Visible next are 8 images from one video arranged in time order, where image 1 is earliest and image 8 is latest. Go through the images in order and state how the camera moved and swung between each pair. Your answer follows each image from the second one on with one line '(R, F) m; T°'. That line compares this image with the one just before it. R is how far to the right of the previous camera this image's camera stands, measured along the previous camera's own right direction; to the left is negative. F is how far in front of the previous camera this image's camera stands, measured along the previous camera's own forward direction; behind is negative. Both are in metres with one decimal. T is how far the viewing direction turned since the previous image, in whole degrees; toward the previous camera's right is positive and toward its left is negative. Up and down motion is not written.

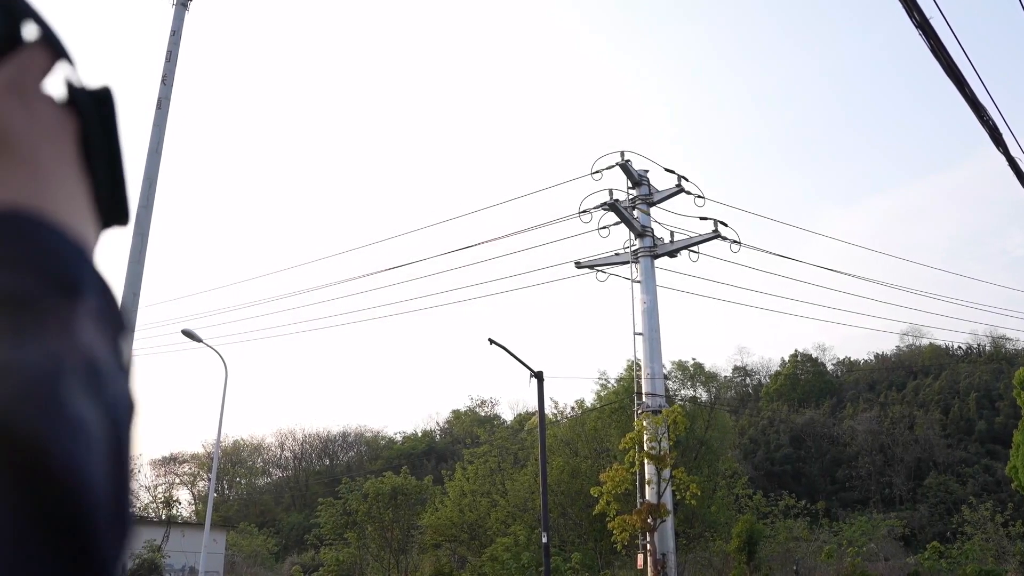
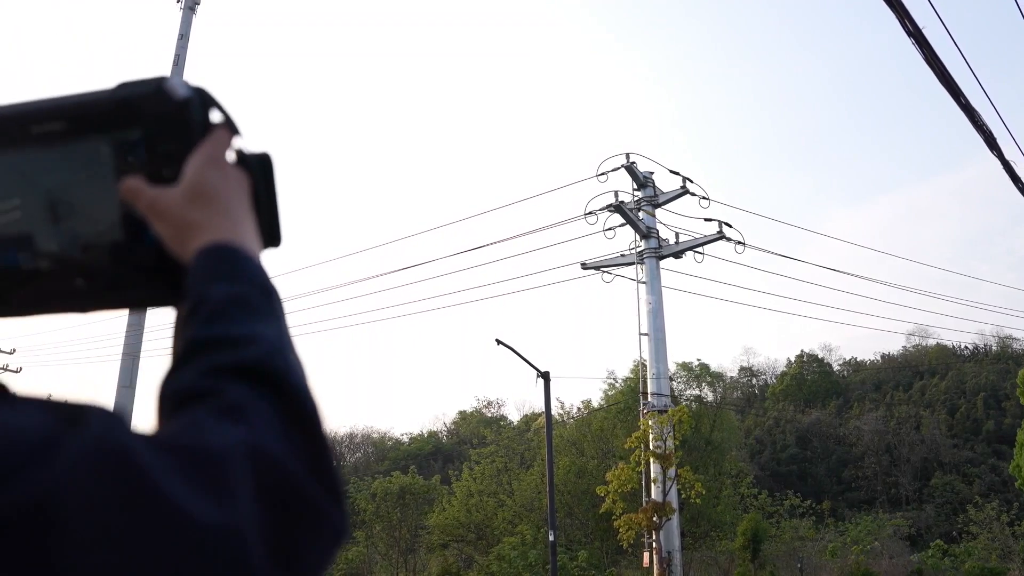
(0.0, -0.3) m; 0°
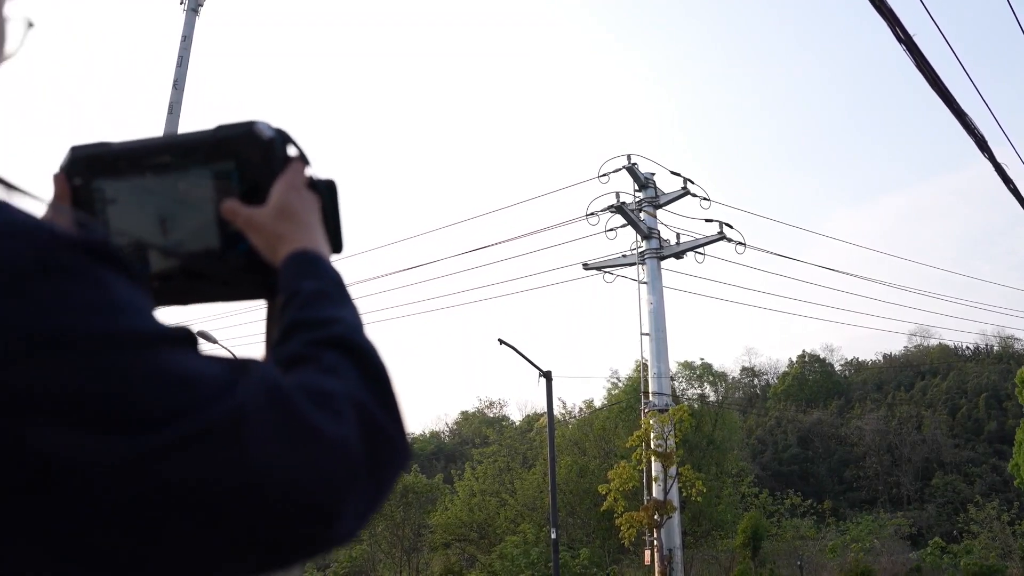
(0.0, -0.3) m; 0°
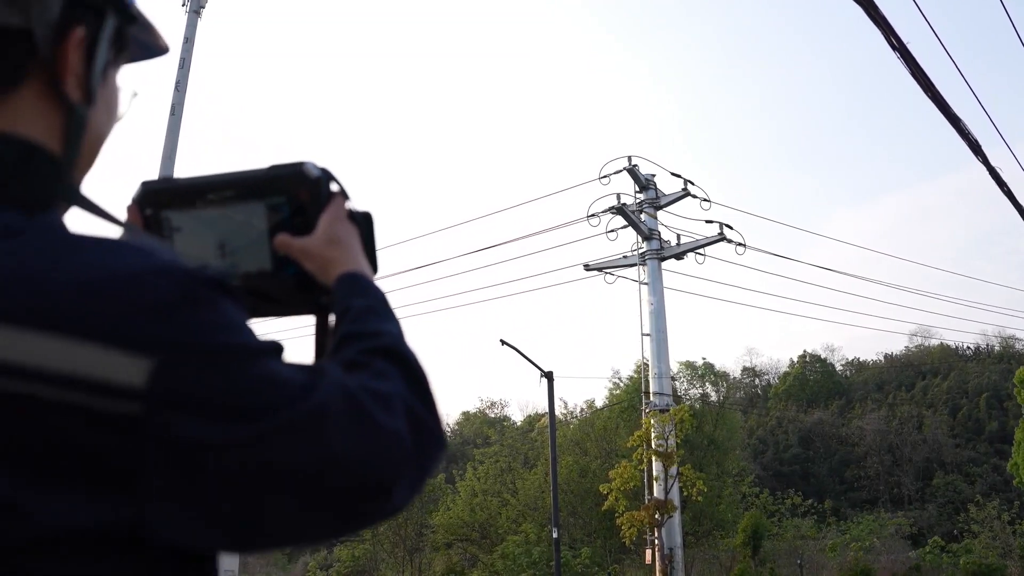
(0.0, -0.2) m; 0°
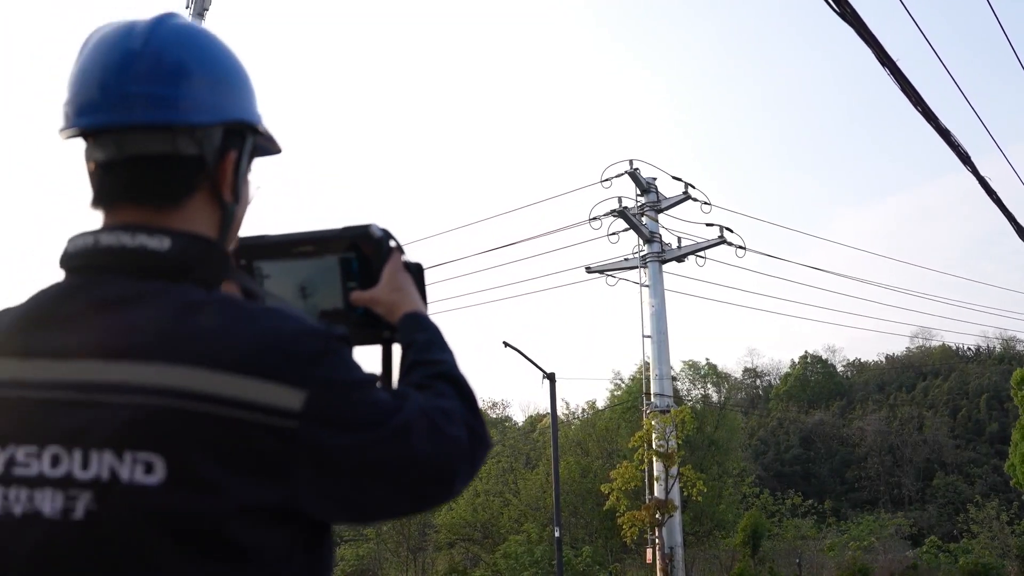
(0.0, -0.4) m; 0°
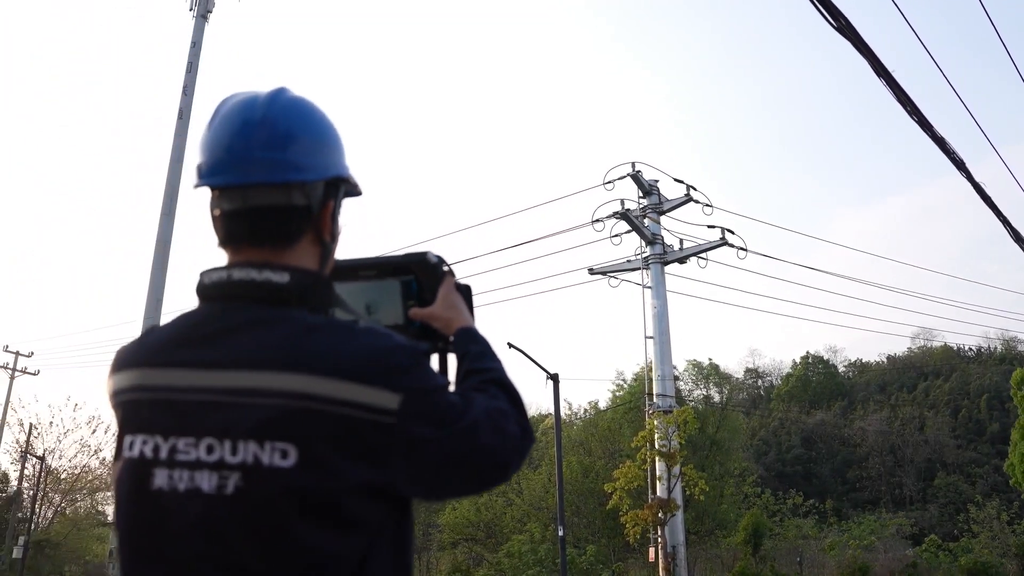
(-0.1, -0.3) m; 0°
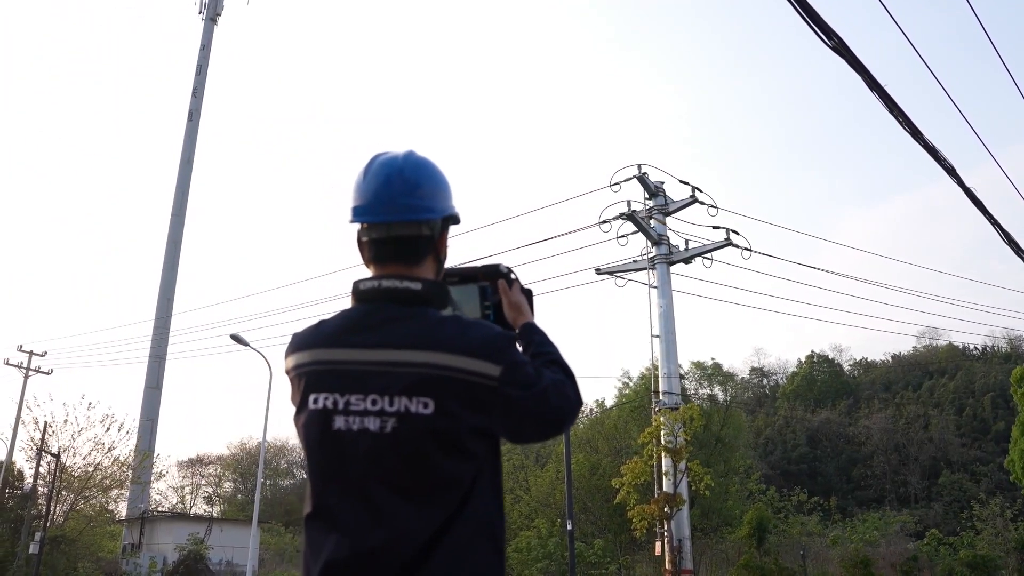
(-0.1, -0.7) m; 0°
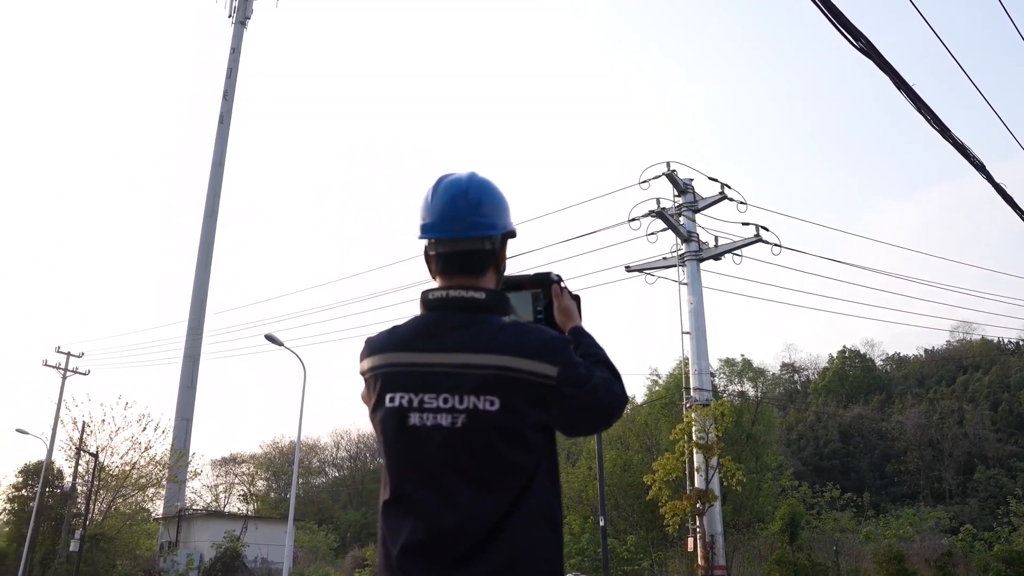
(-0.1, -0.2) m; -2°
